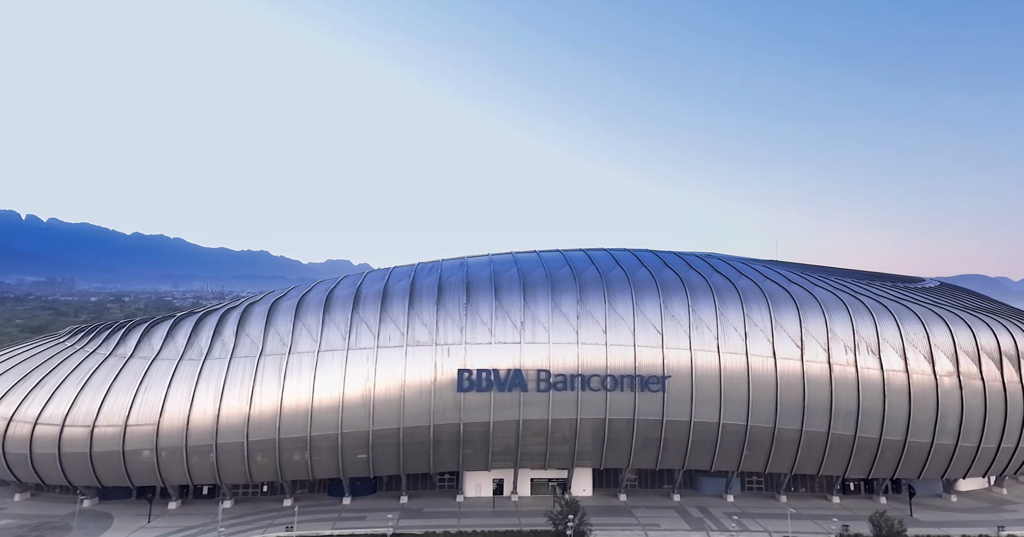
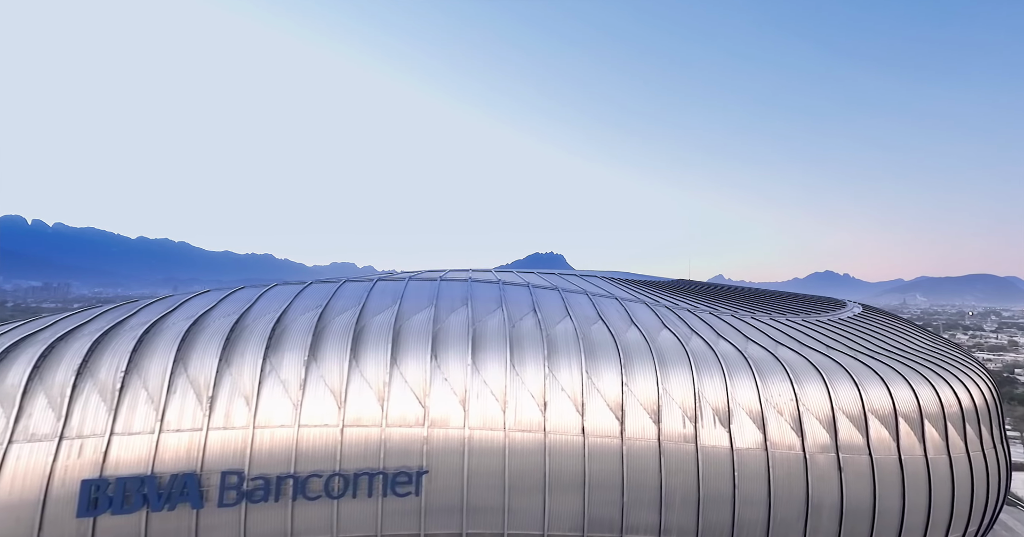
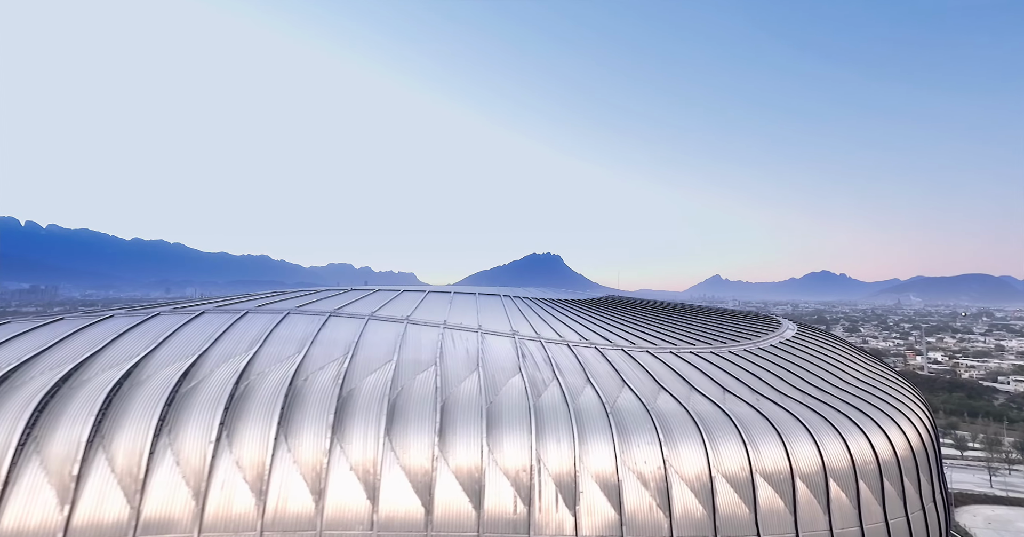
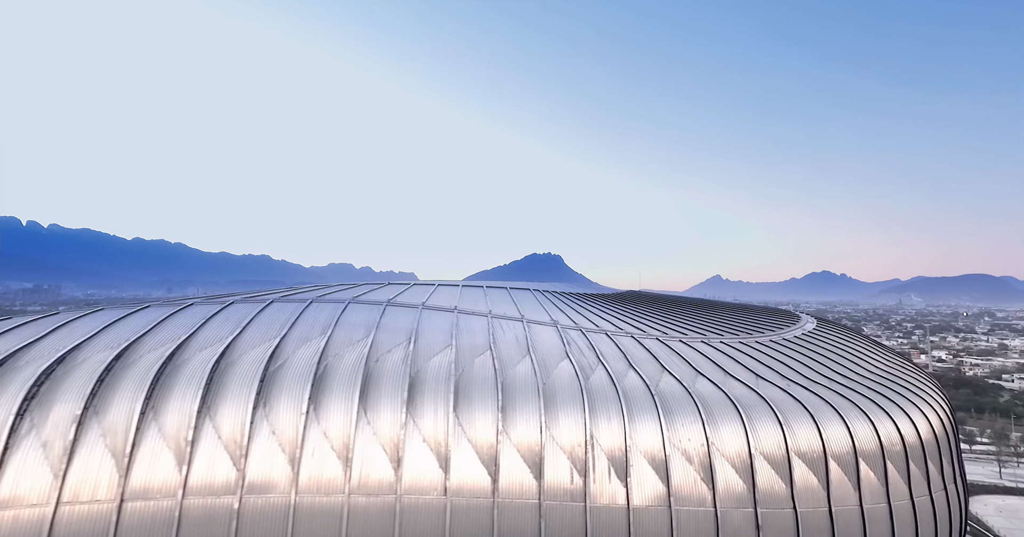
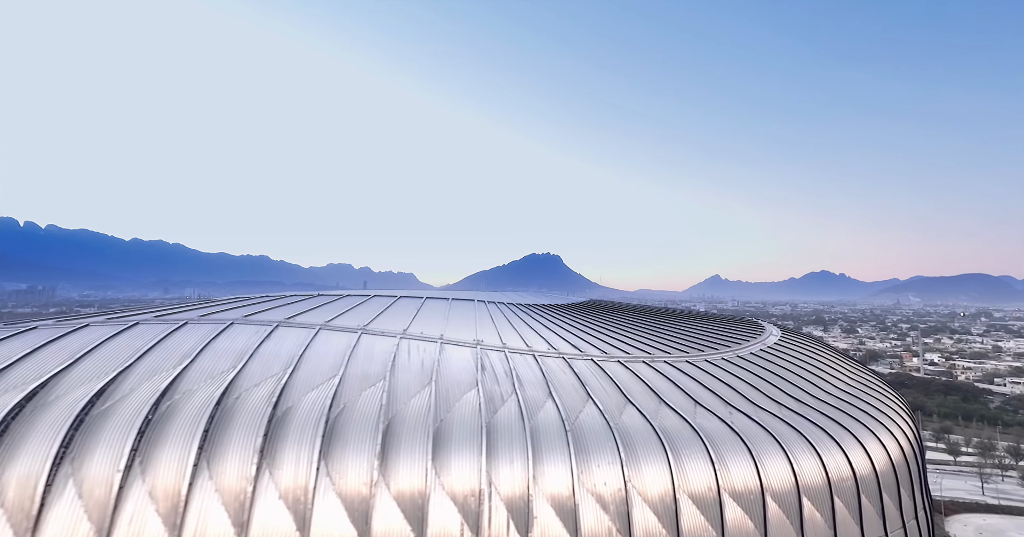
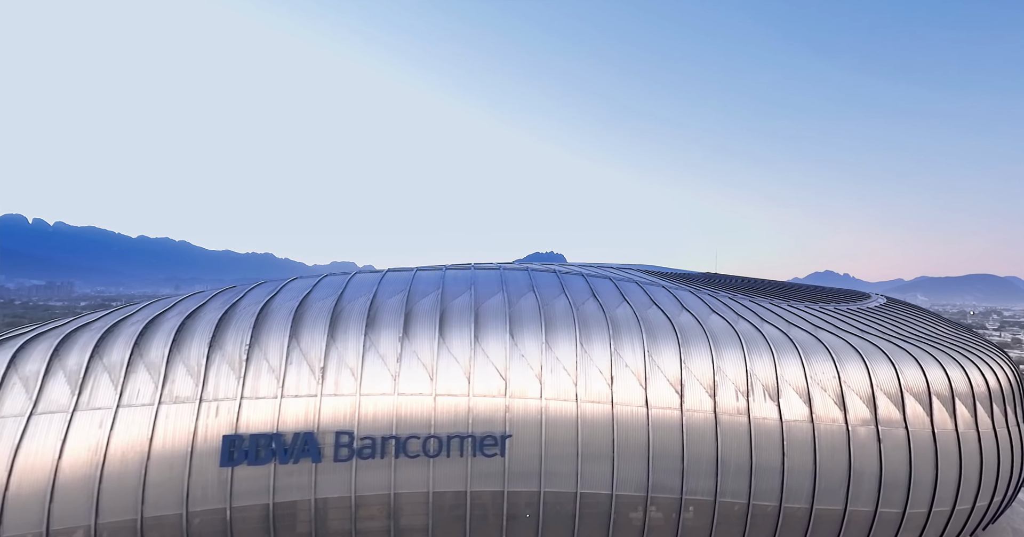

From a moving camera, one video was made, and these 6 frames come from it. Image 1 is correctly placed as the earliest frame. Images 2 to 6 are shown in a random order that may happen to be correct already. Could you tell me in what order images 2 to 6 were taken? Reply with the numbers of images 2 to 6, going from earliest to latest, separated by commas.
6, 2, 4, 3, 5
